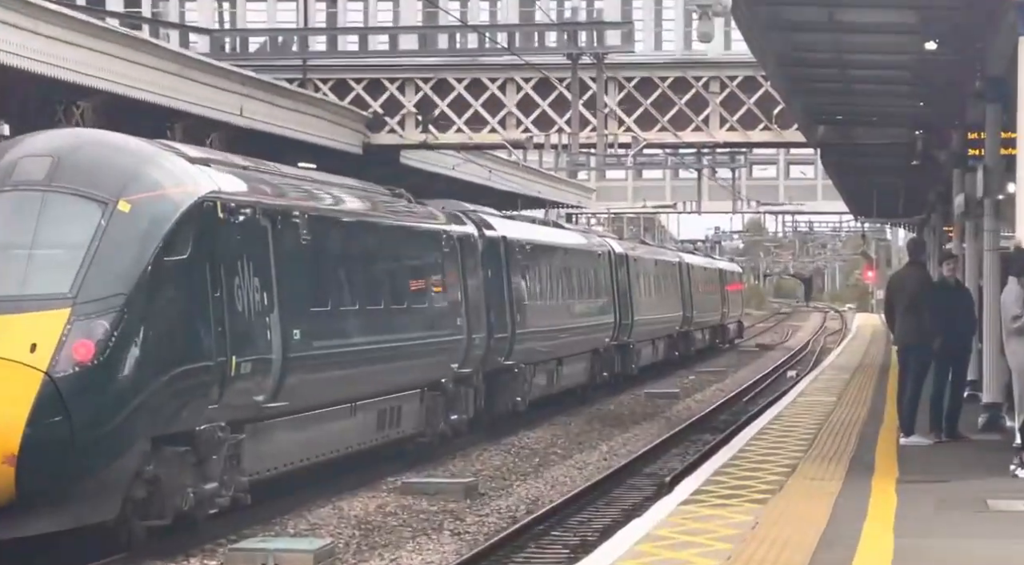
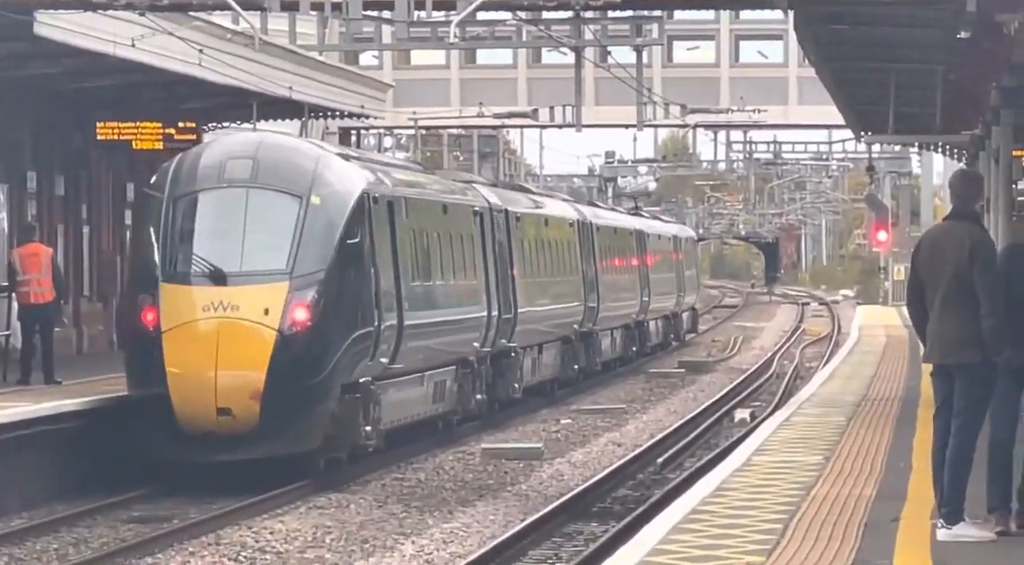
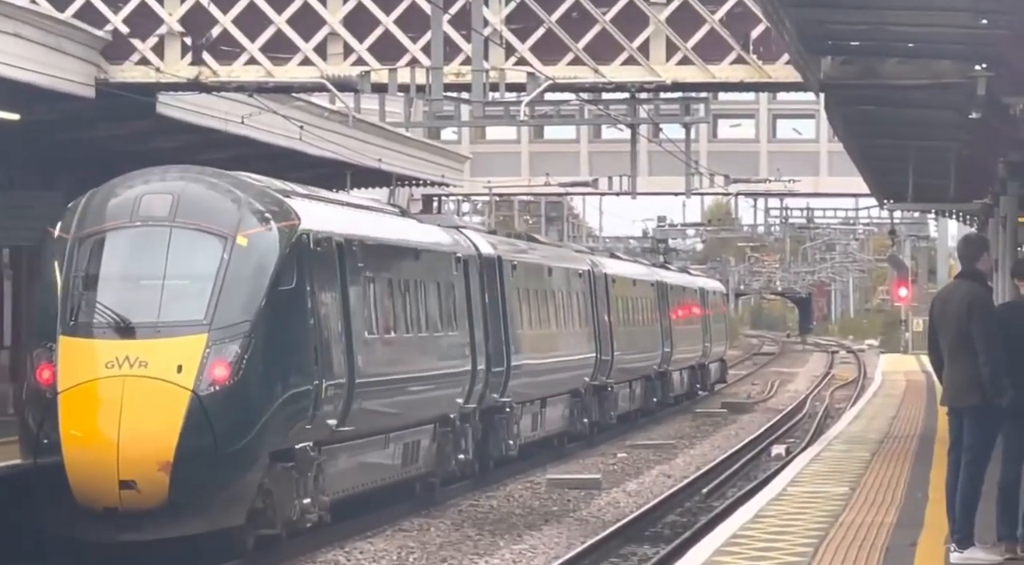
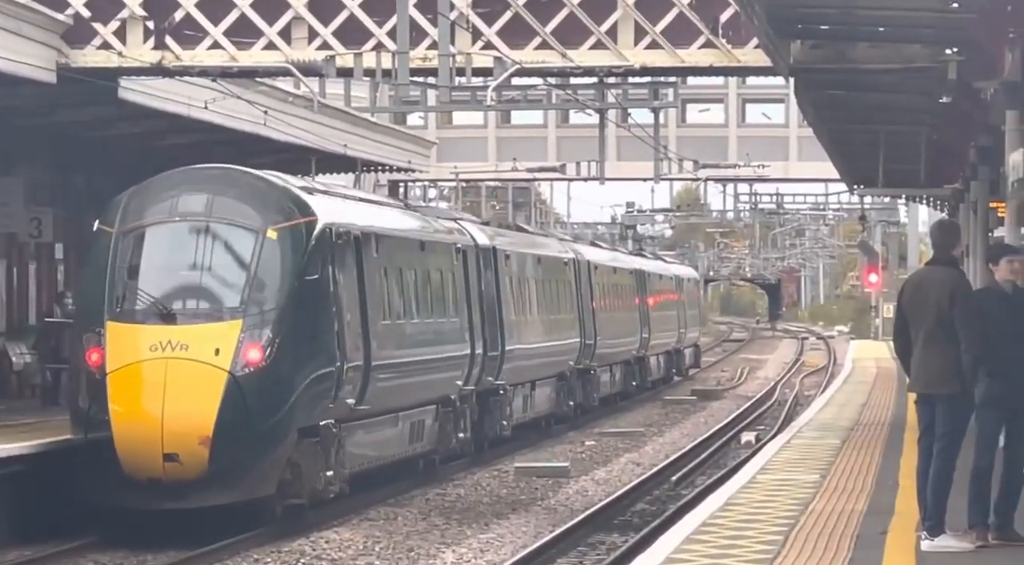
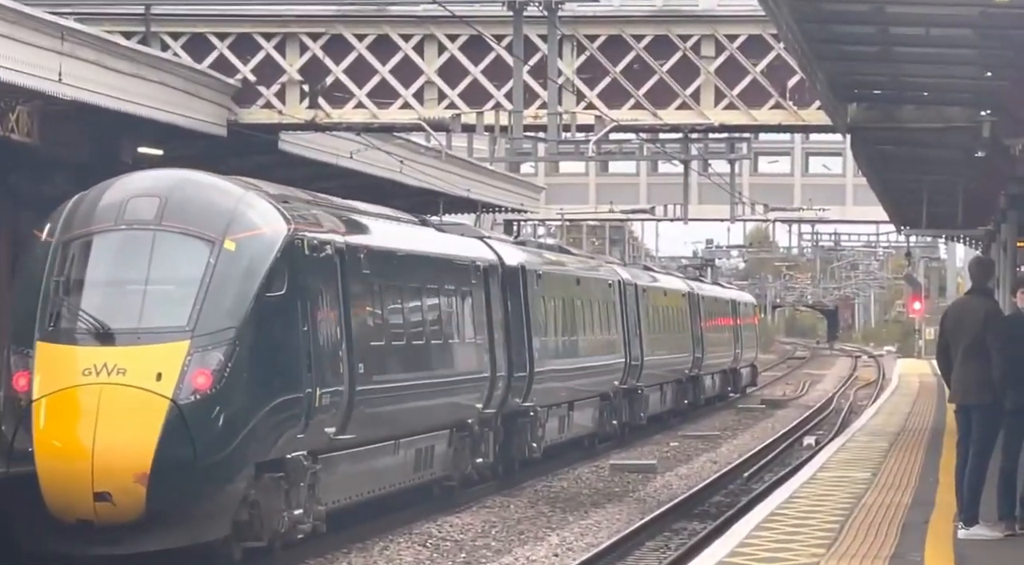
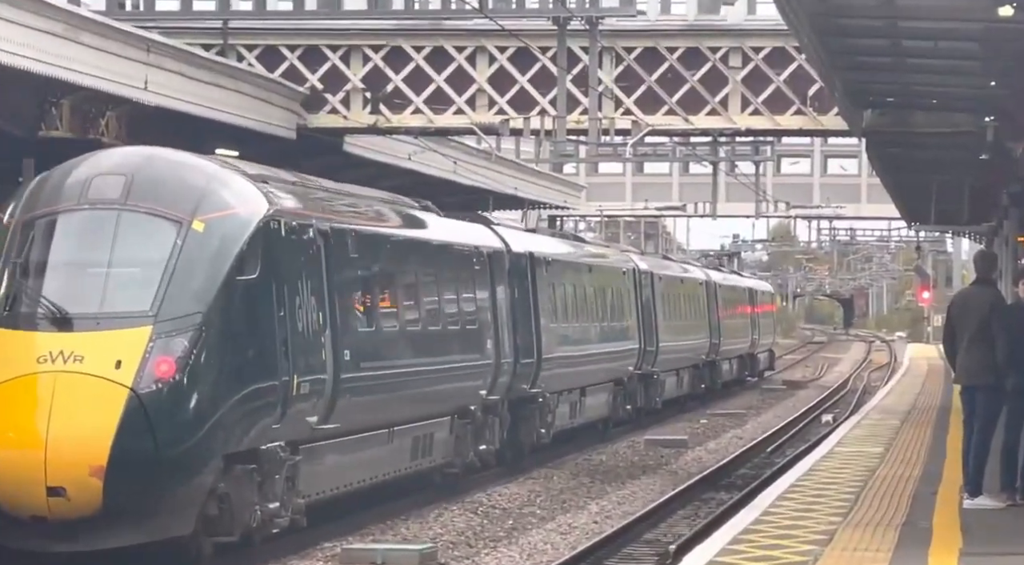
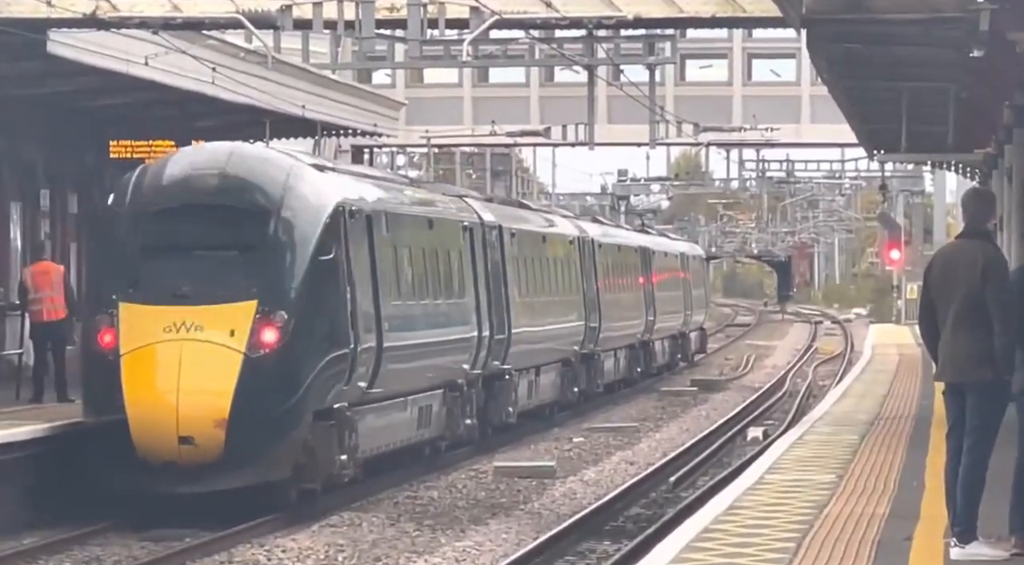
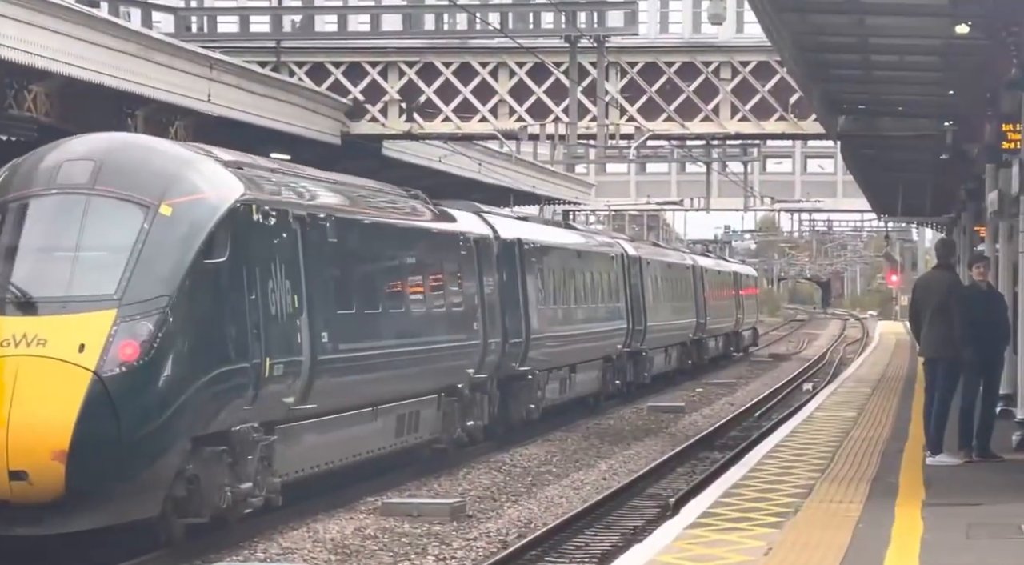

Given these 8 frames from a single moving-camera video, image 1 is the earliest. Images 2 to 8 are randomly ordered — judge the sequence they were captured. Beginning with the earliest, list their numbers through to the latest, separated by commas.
8, 6, 5, 3, 4, 7, 2
